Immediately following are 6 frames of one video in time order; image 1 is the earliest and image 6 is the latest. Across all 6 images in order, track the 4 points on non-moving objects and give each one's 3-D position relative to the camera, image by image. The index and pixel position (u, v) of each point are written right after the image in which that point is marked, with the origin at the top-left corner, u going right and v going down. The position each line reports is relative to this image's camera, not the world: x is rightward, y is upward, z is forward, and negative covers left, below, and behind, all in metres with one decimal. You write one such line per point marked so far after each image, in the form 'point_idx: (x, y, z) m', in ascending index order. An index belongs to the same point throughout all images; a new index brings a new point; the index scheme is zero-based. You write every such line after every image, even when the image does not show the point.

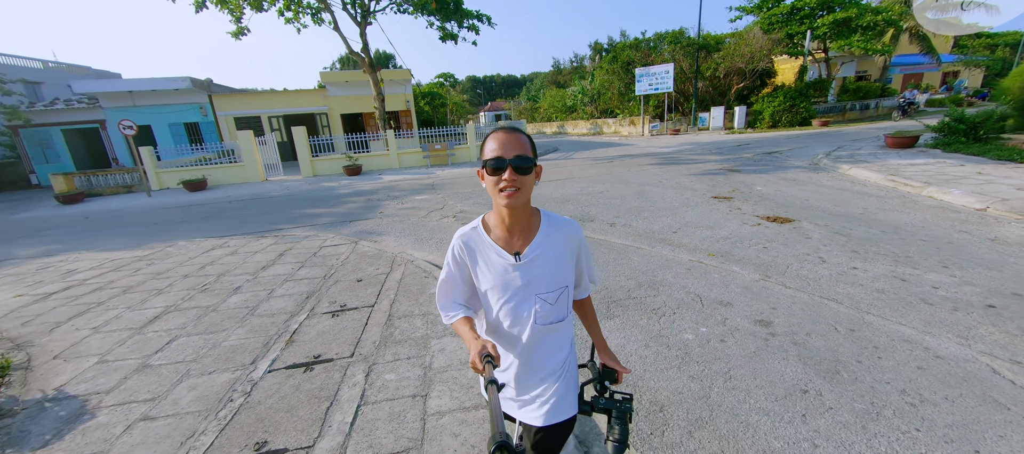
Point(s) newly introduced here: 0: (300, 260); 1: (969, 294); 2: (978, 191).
0: (-2.3, -0.4, +4.1) m
1: (+3.1, -0.5, +2.5) m
2: (+5.8, +0.5, +4.6) m
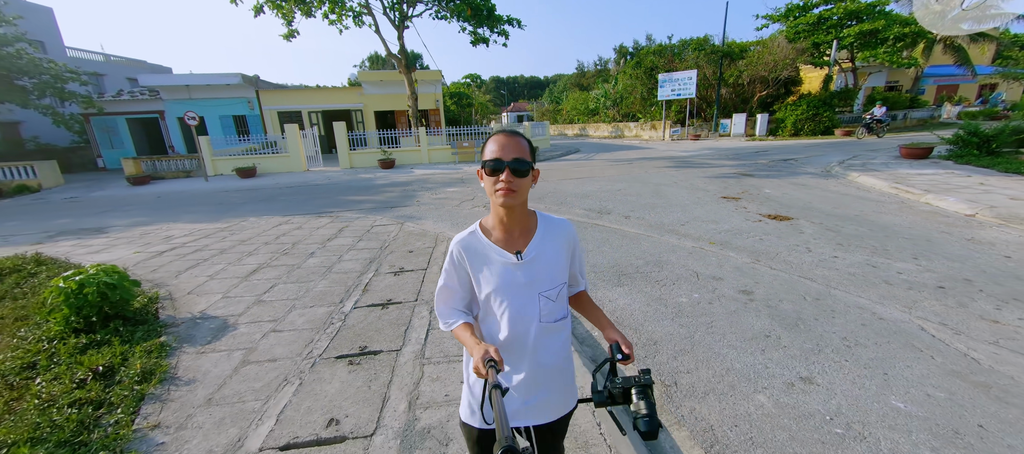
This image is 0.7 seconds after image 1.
0: (-2.0, -0.1, +4.8) m
1: (+3.4, -0.4, +3.0) m
2: (+6.2, +0.4, +5.0) m
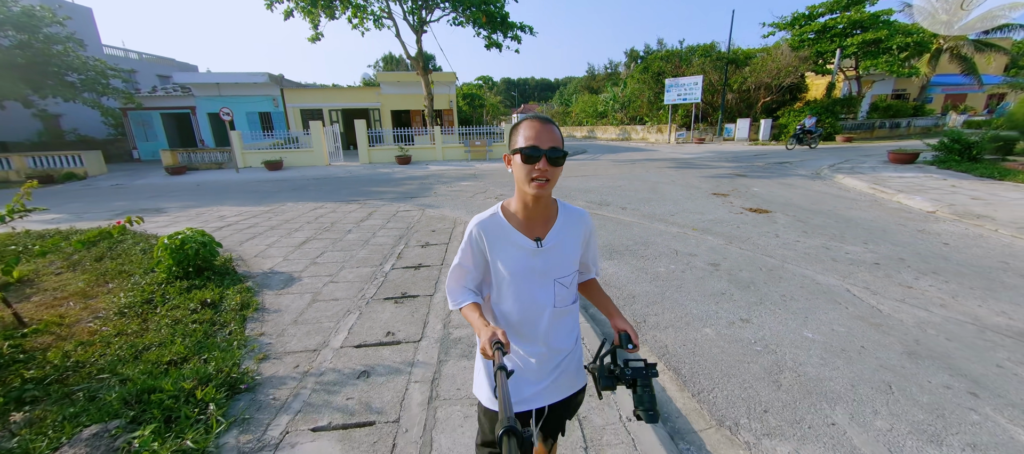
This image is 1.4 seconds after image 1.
0: (-1.9, +0.1, +5.5) m
1: (+3.5, -0.3, +3.6) m
2: (+6.3, +0.4, +5.5) m
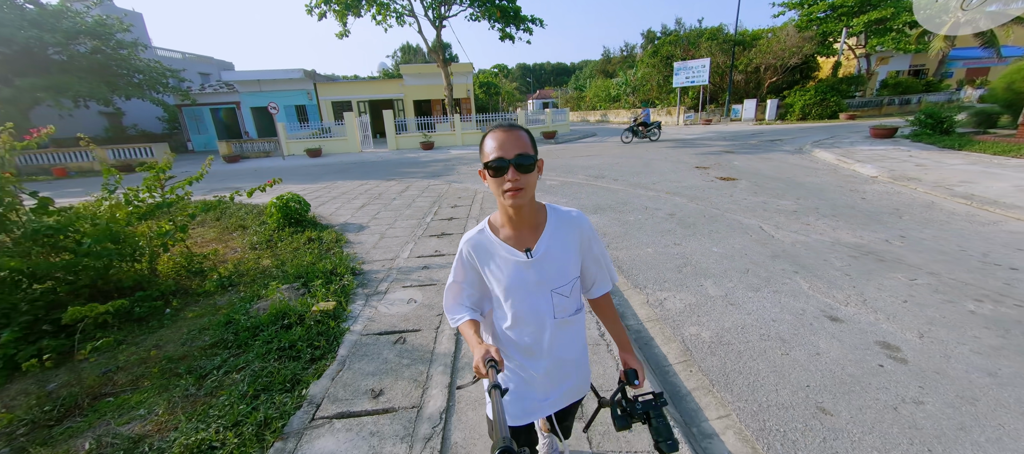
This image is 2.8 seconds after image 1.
0: (-1.7, +0.7, +6.9) m
1: (+3.5, +0.2, +4.7) m
2: (+6.5, +1.1, +6.4) m
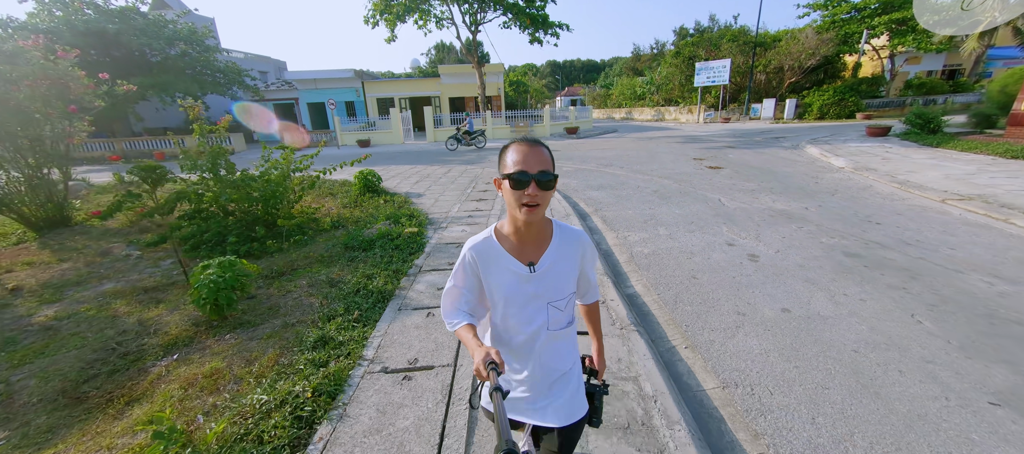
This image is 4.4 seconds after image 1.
0: (-1.2, +1.2, +8.5) m
1: (+3.9, +0.6, +6.0) m
2: (+7.0, +1.4, +7.5) m
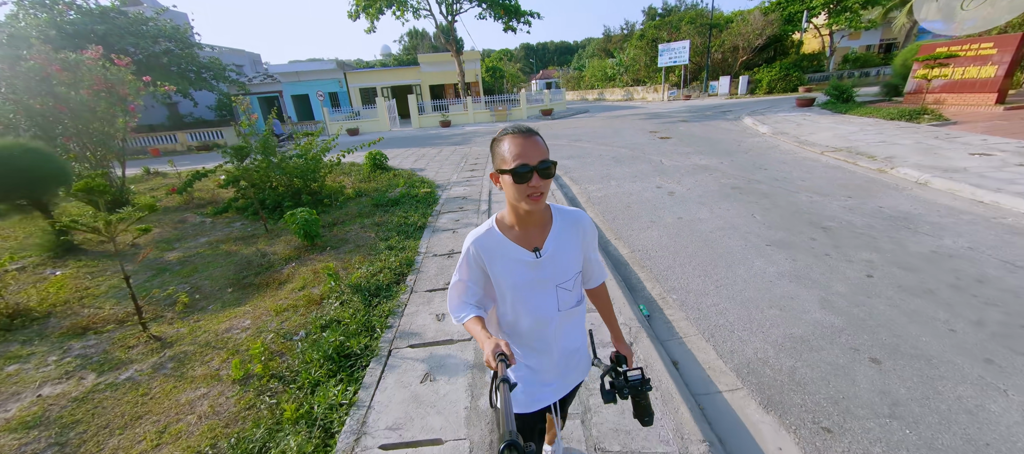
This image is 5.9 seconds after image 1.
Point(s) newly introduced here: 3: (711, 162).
0: (-1.6, +2.0, +9.8) m
1: (+3.6, +1.5, +7.5) m
2: (+6.6, +2.5, +9.2) m
3: (+3.5, +1.1, +6.5) m
